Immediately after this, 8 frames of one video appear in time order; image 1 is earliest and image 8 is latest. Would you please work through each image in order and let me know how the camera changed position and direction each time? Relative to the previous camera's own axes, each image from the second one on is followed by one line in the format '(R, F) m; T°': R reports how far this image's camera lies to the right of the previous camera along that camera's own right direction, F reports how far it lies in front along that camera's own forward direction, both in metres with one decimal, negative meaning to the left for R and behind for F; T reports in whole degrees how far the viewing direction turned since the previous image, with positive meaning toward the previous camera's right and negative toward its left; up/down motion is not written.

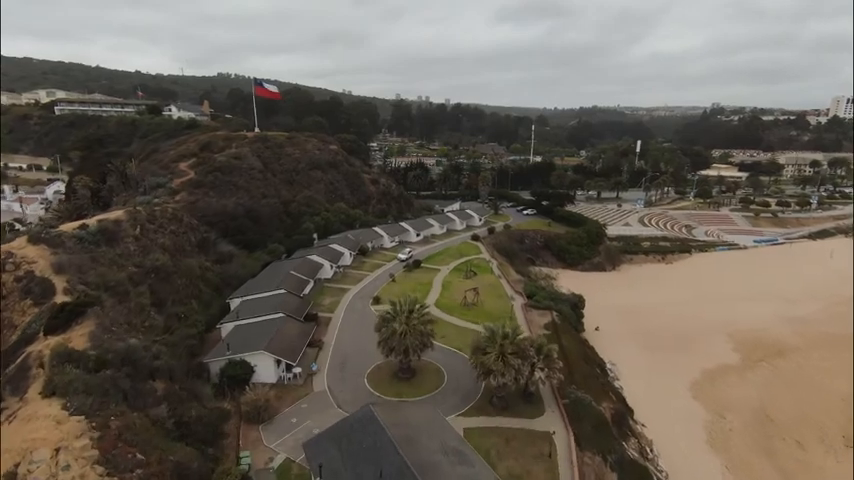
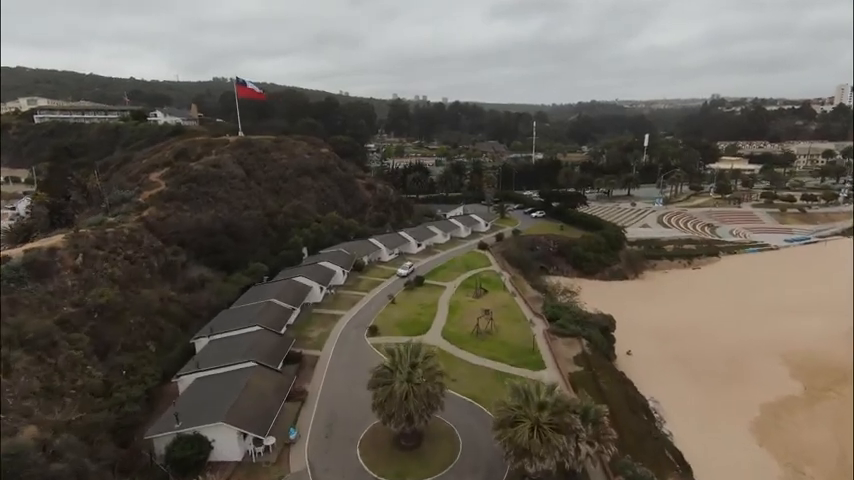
(-0.2, +6.4) m; 0°
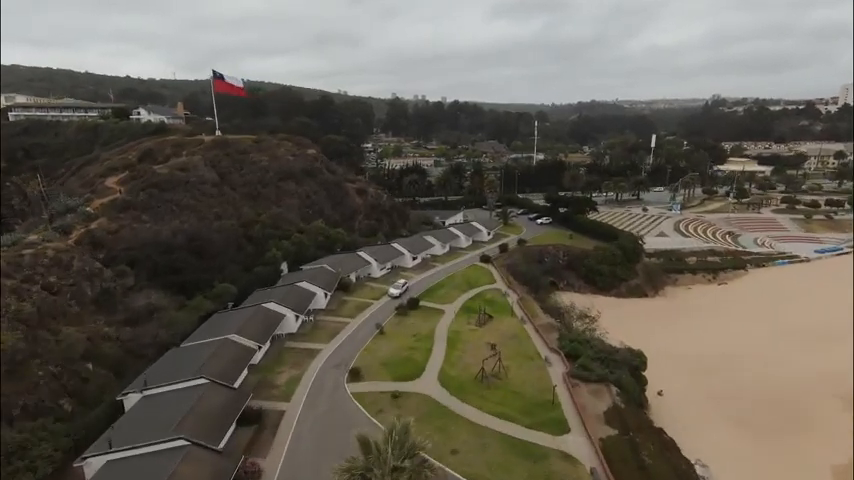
(+0.3, +6.5) m; 0°
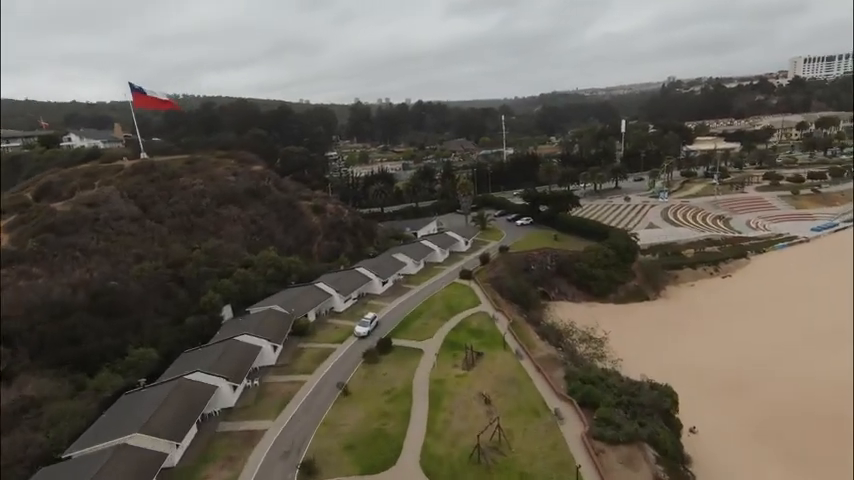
(+1.0, +7.2) m; +3°
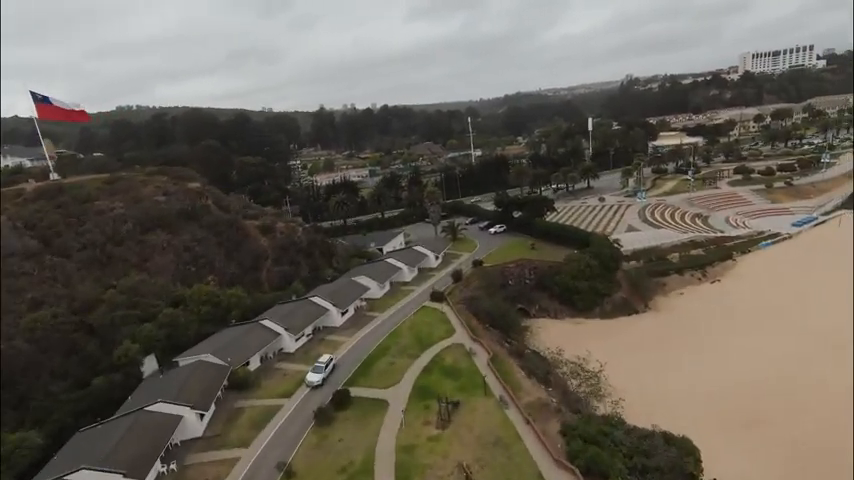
(+1.0, +5.6) m; +4°
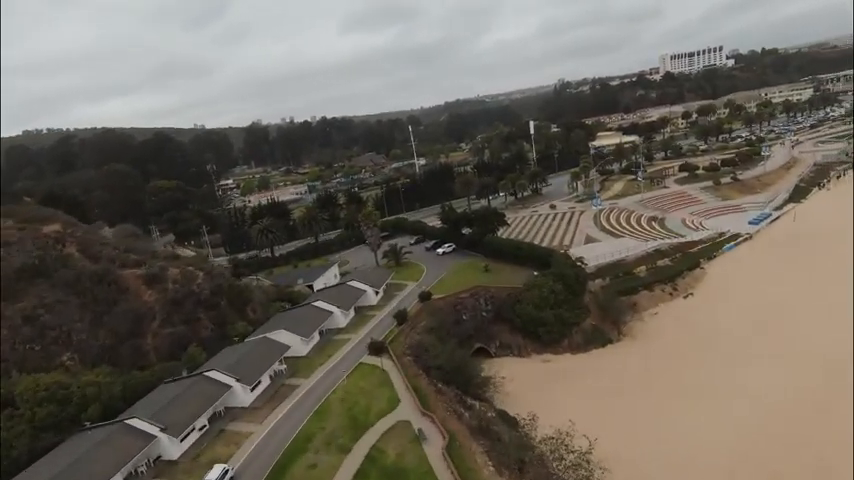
(+1.8, +8.1) m; +7°
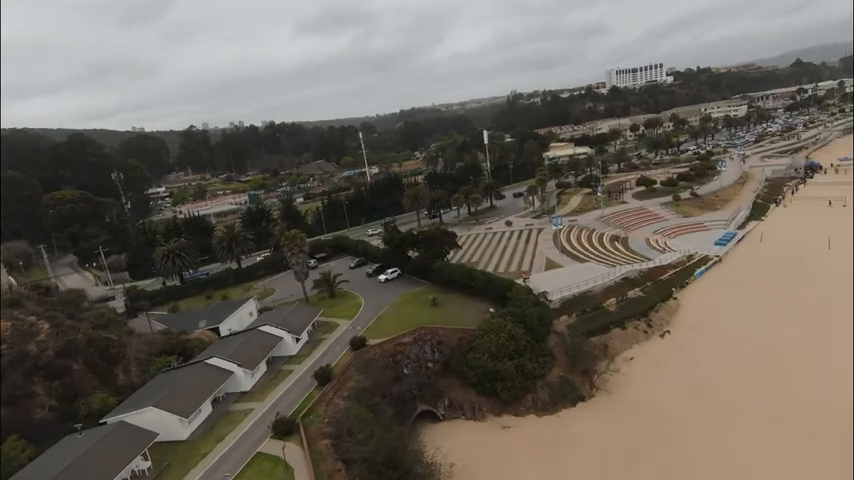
(+2.1, +8.1) m; +6°
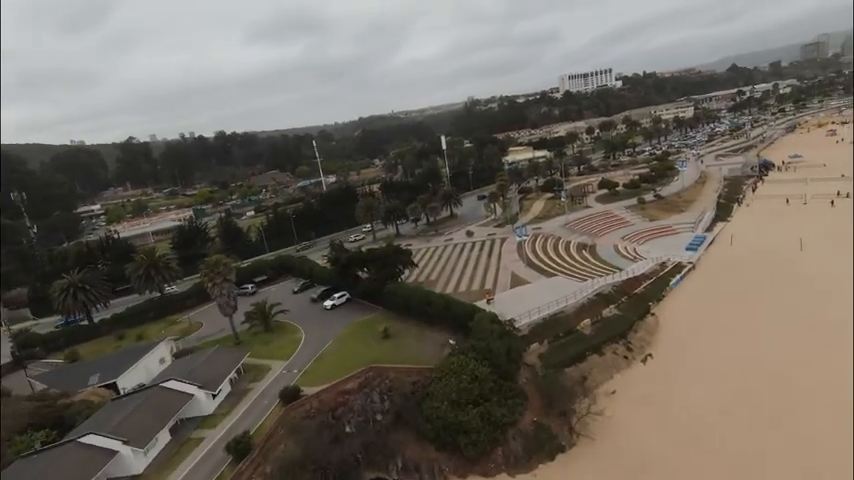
(+1.6, +5.8) m; +5°
